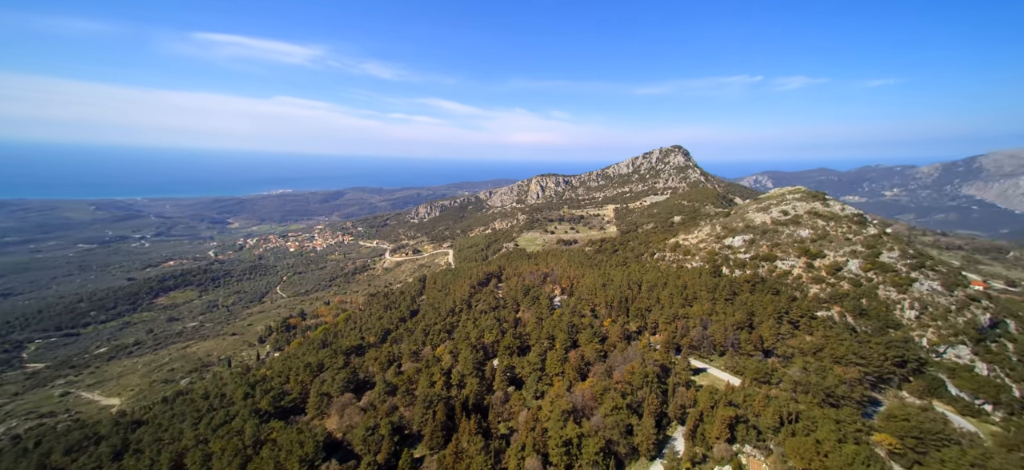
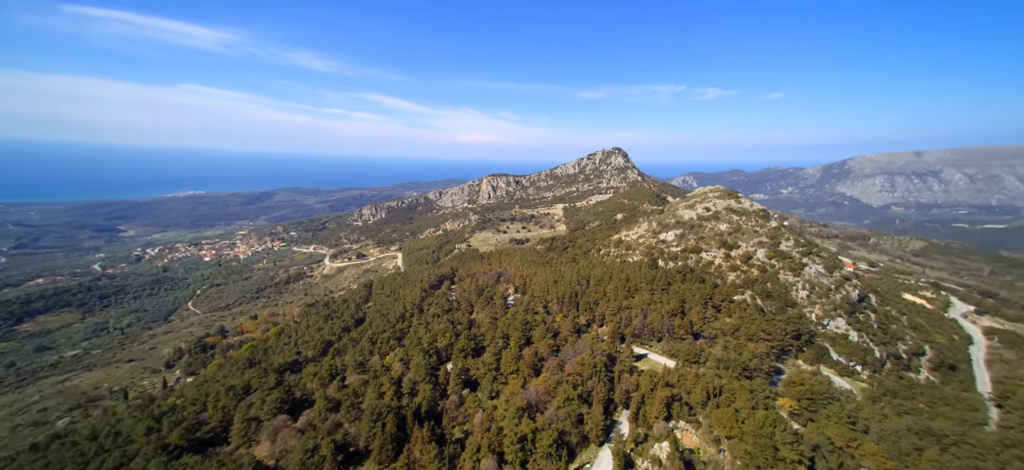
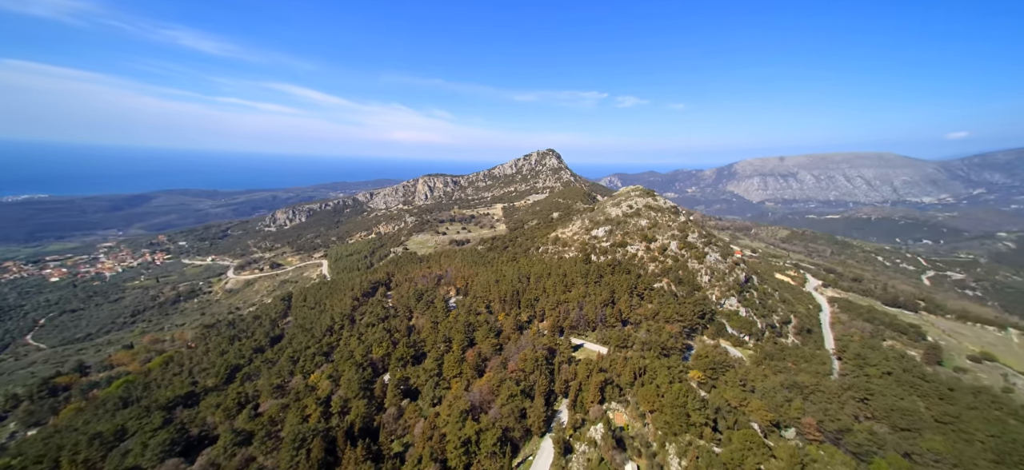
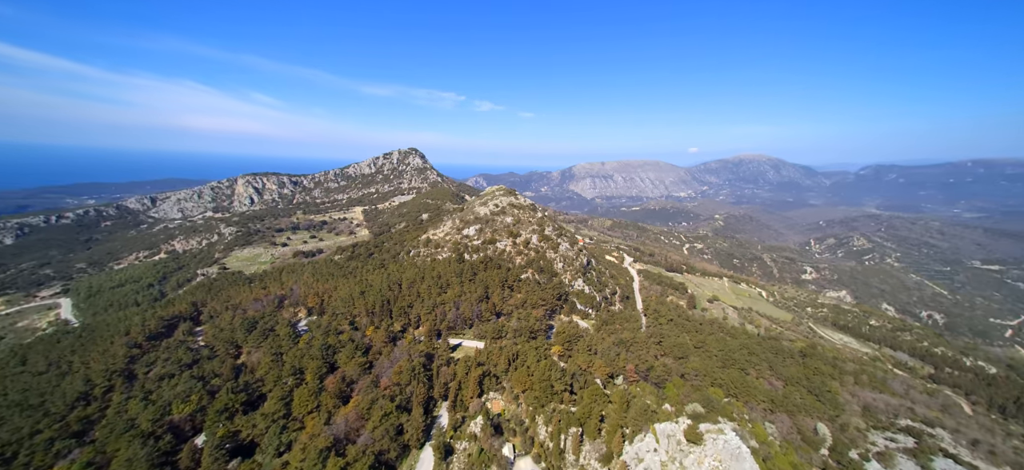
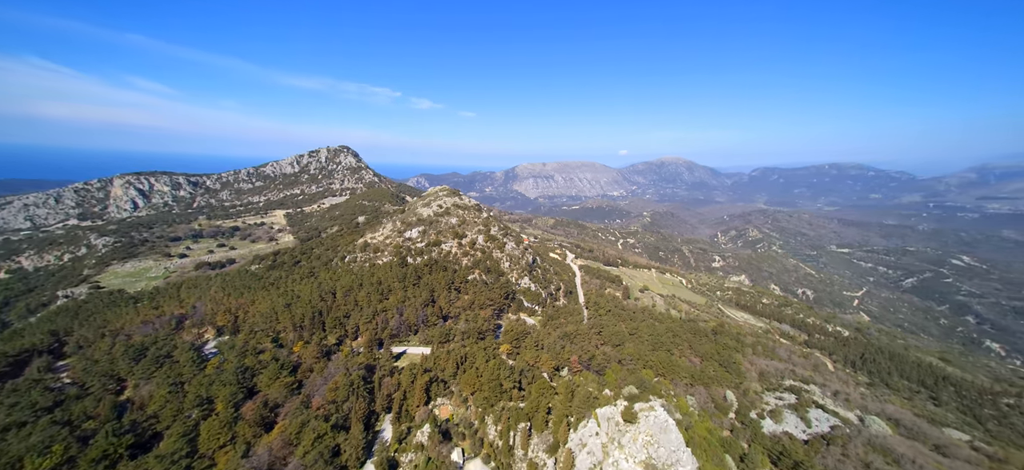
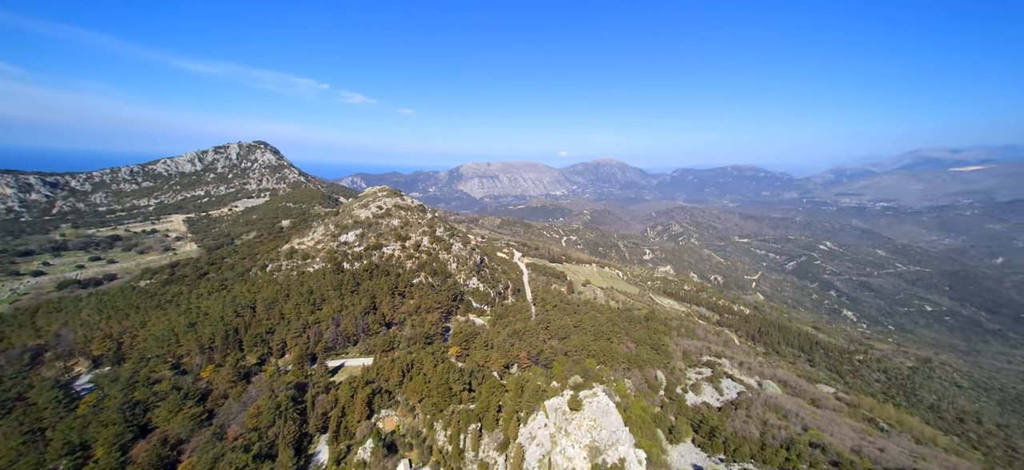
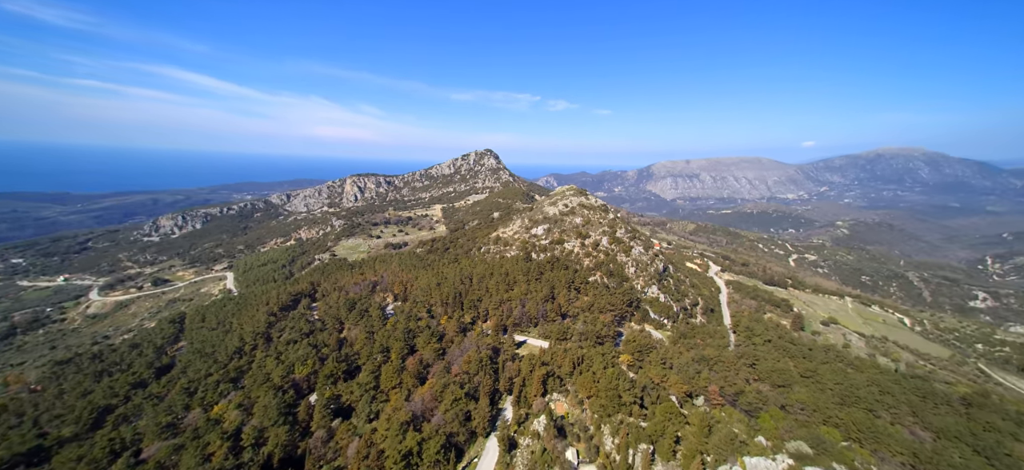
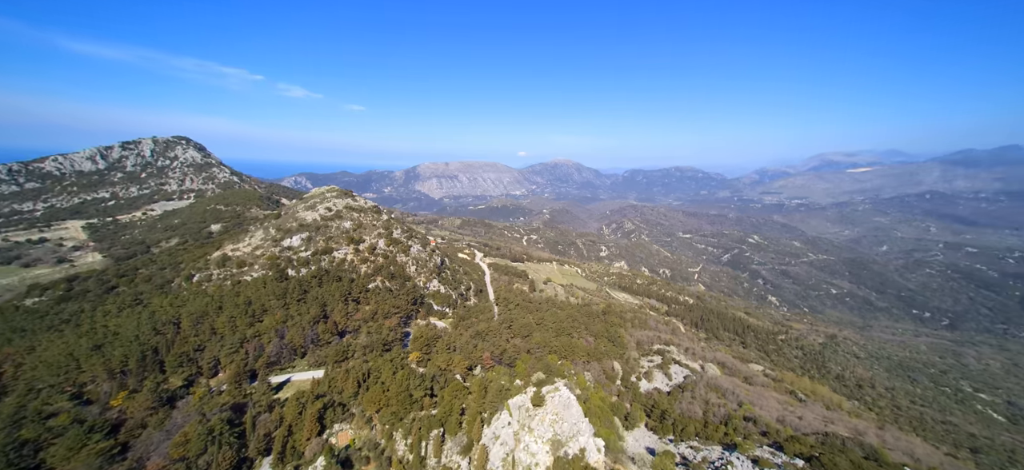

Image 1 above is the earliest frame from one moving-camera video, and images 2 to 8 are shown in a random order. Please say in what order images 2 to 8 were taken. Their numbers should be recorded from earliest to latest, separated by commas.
2, 3, 7, 4, 5, 6, 8
